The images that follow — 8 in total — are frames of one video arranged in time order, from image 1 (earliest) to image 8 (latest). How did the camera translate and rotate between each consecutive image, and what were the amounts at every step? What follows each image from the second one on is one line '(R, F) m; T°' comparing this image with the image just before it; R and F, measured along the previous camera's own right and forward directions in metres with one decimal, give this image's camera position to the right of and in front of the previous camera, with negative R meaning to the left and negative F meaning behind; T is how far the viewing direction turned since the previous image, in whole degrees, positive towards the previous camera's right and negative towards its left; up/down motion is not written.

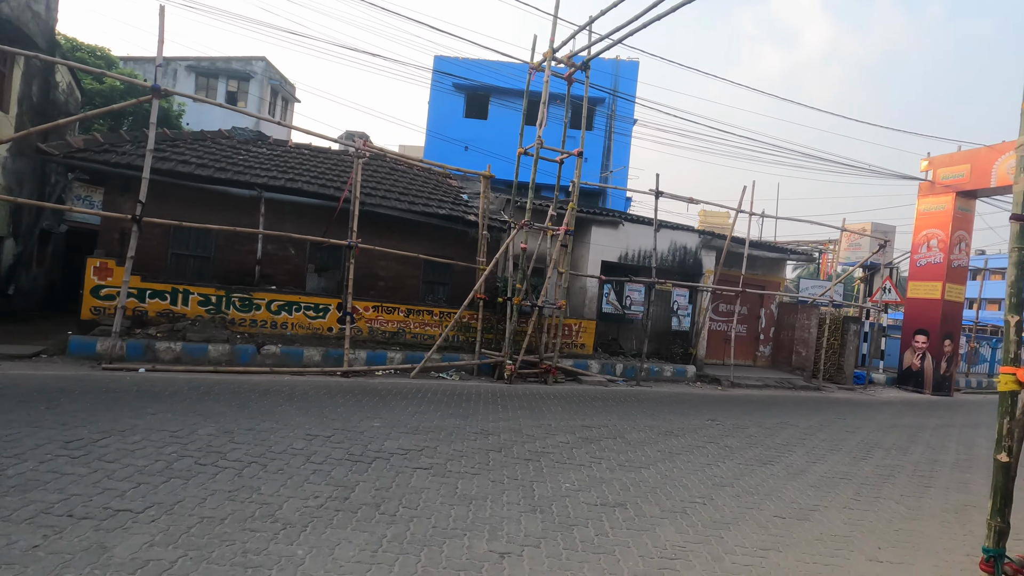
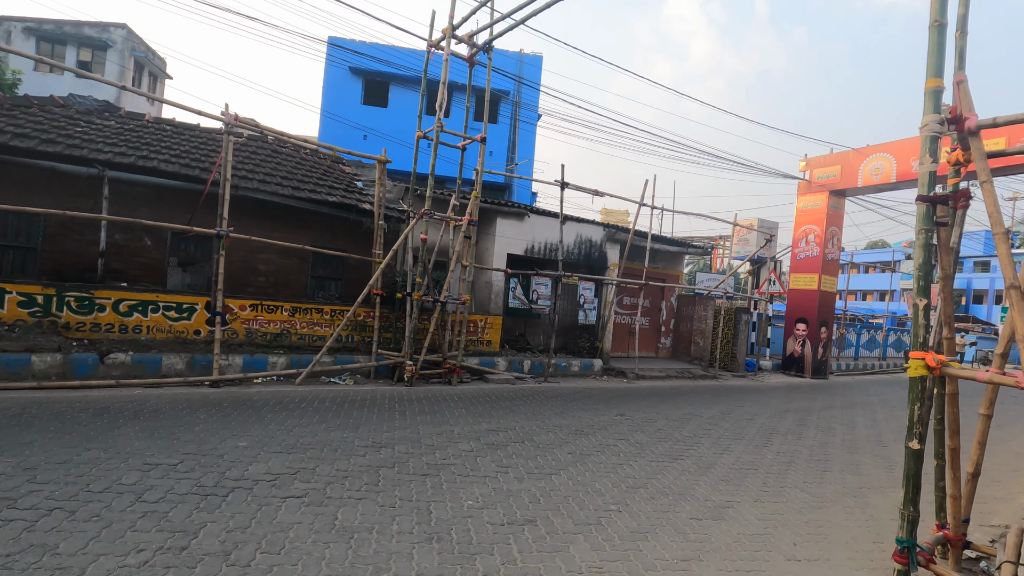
(+0.1, +0.6) m; +10°
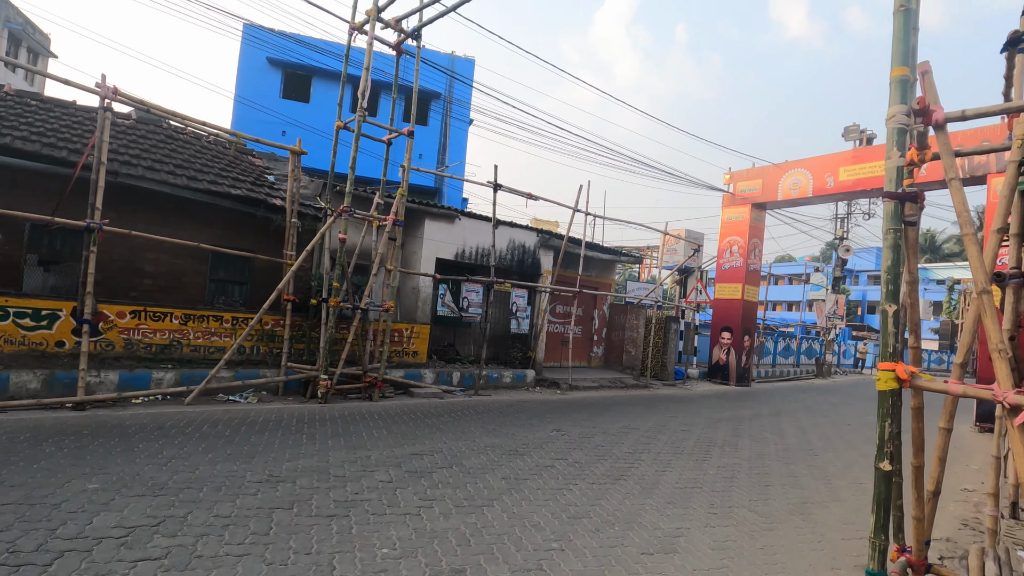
(0.0, +0.6) m; +7°
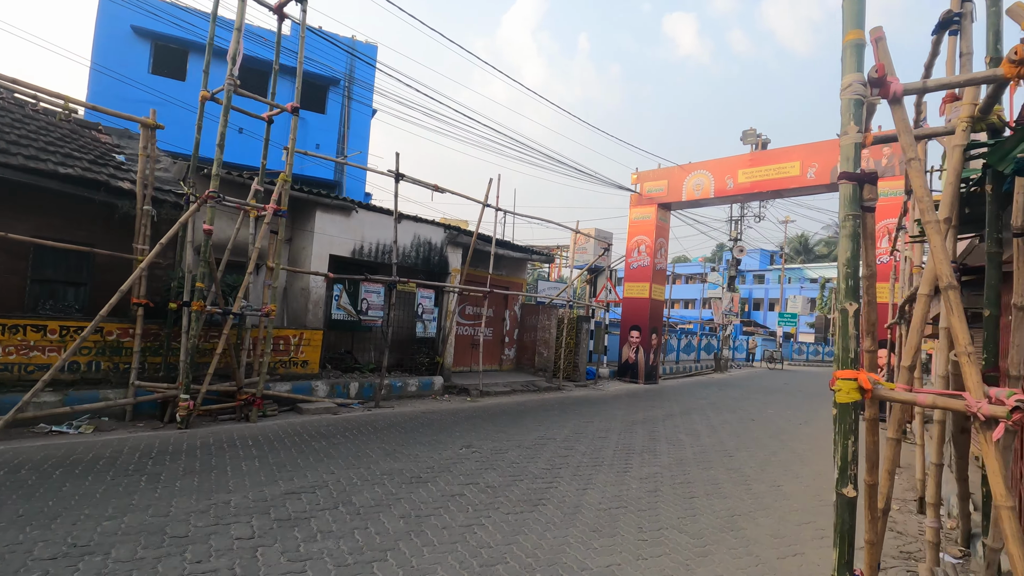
(+0.1, +0.8) m; +10°
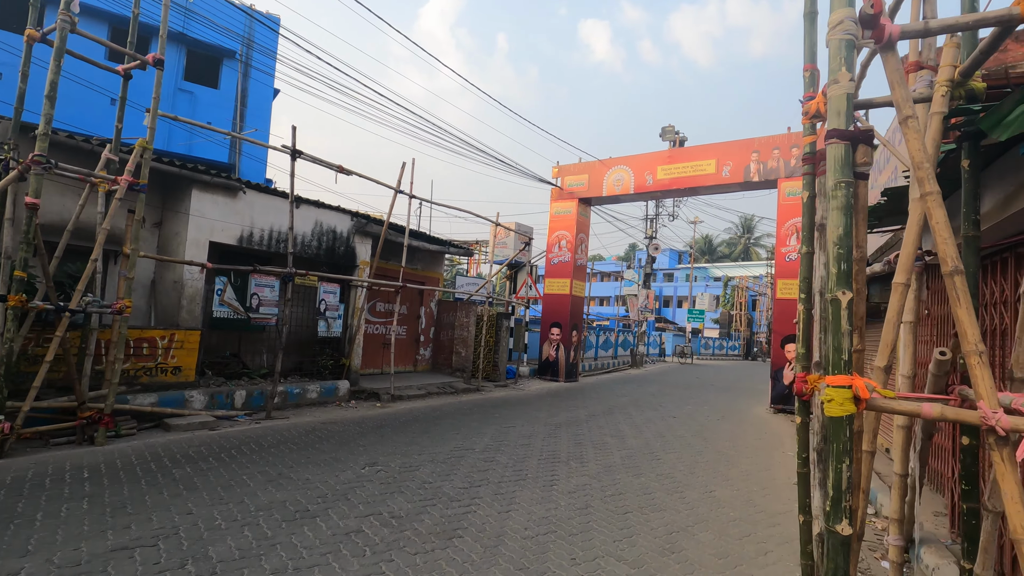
(+0.1, +0.8) m; +9°
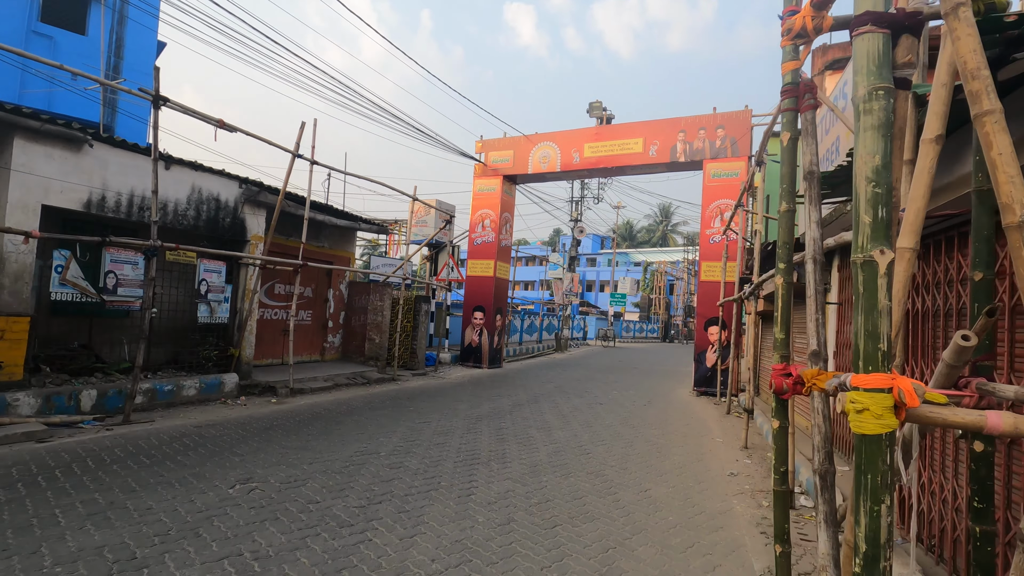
(+0.1, +0.9) m; +8°
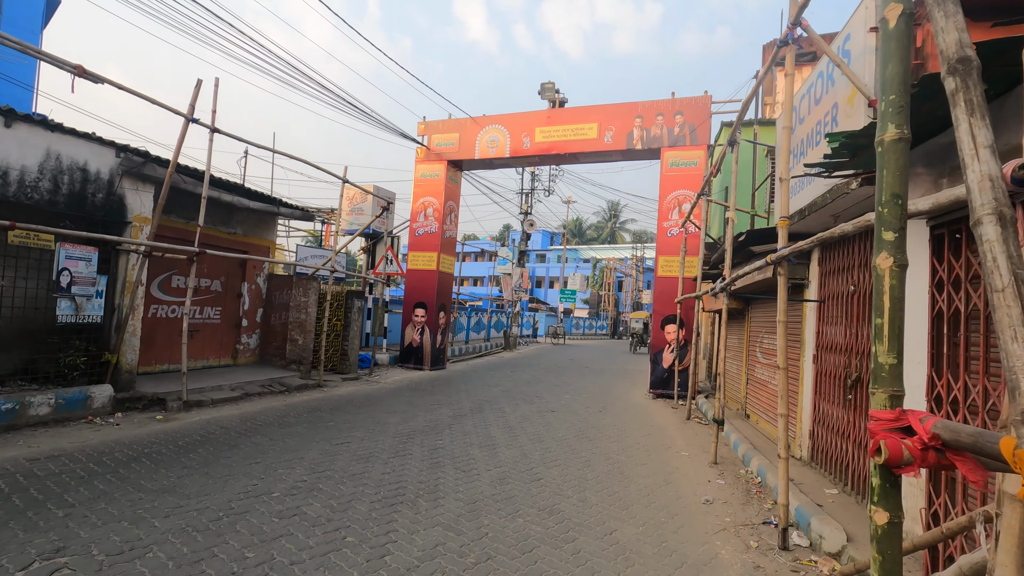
(+0.1, +1.1) m; +5°
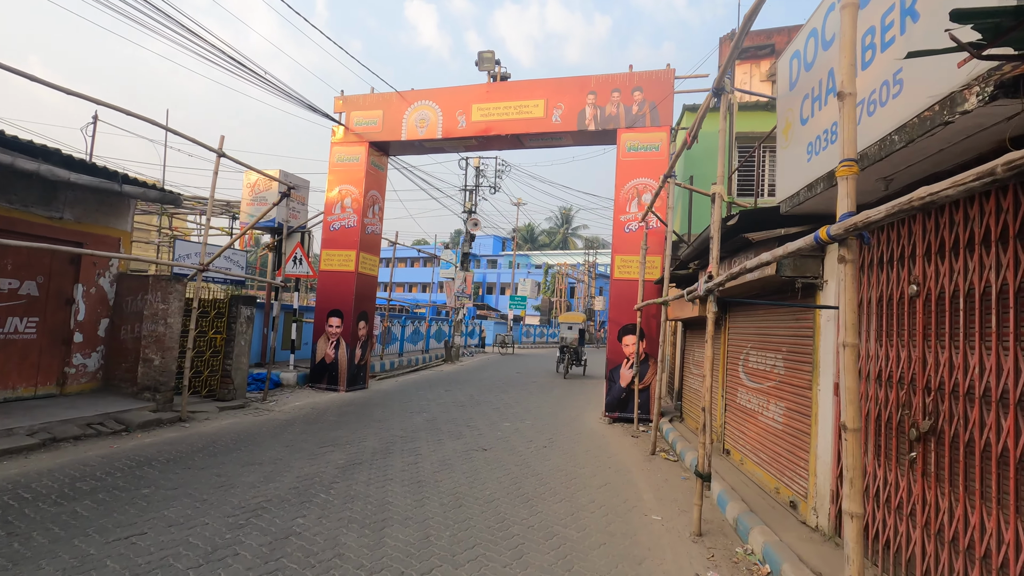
(+0.4, +2.0) m; +5°
